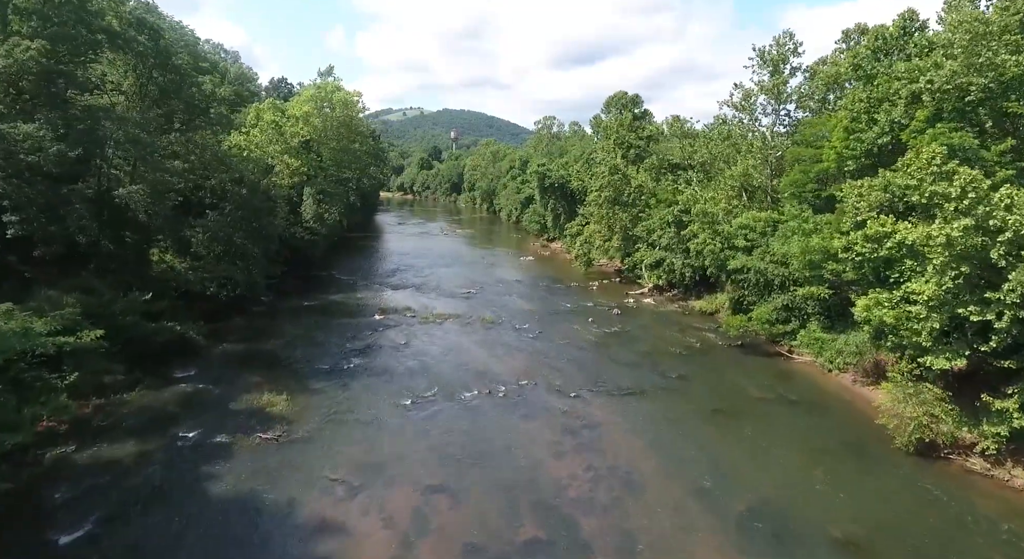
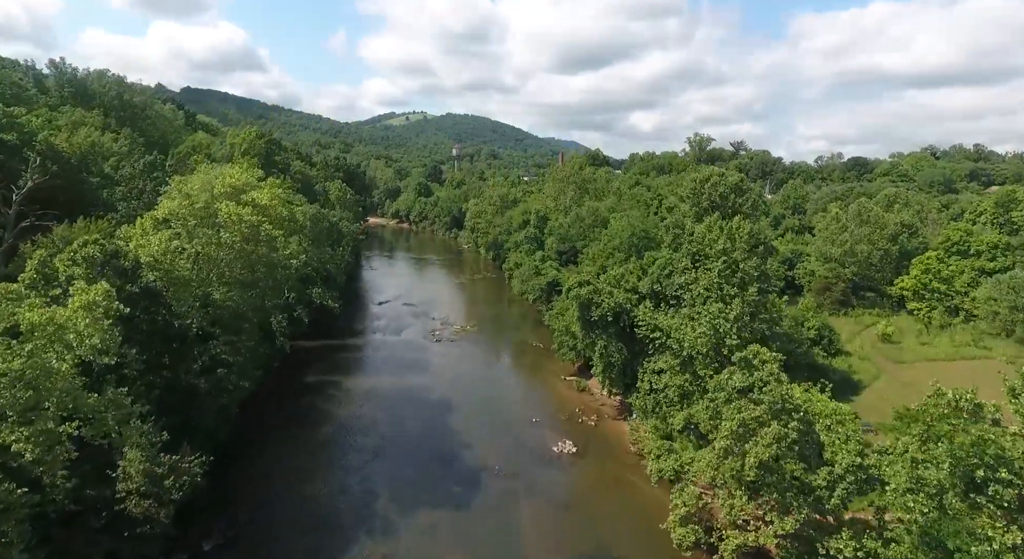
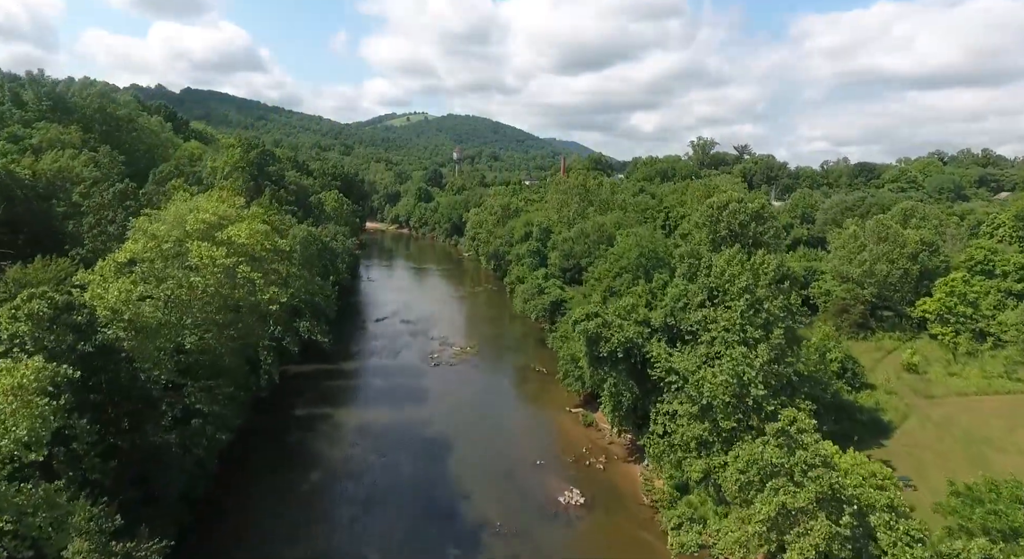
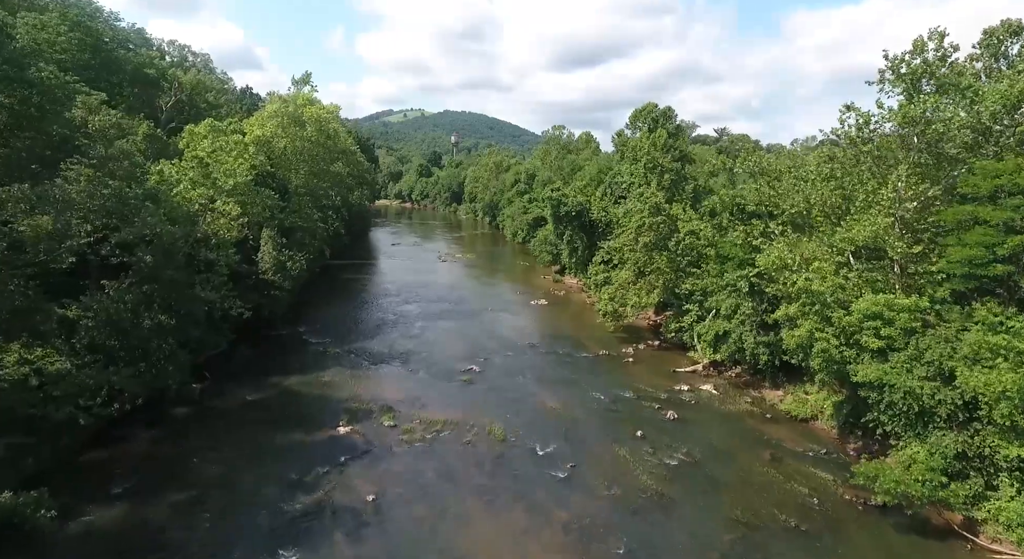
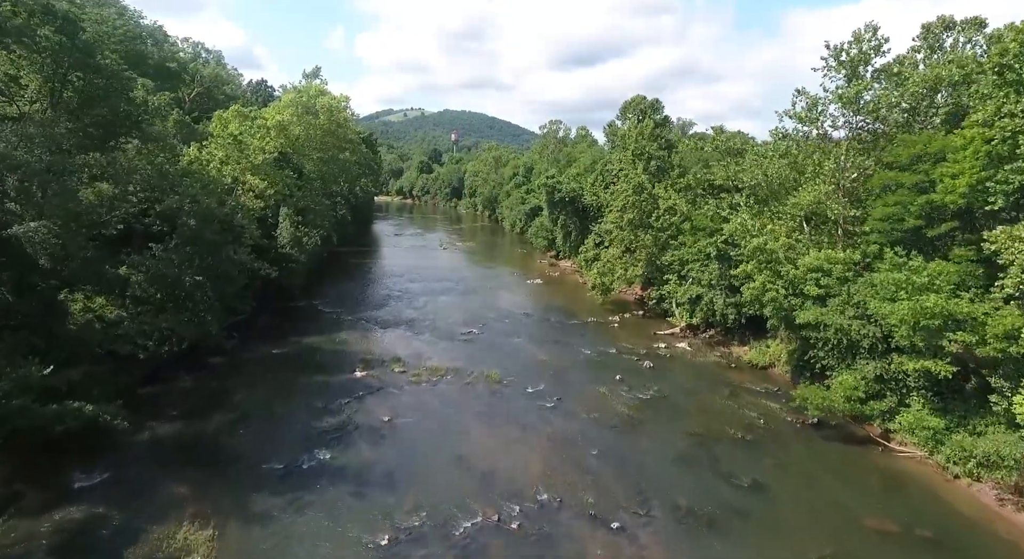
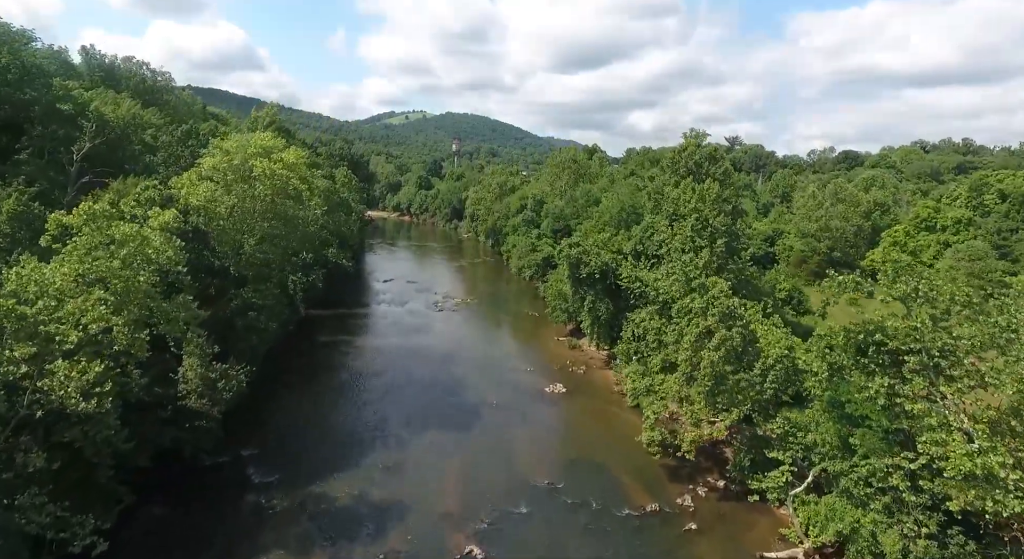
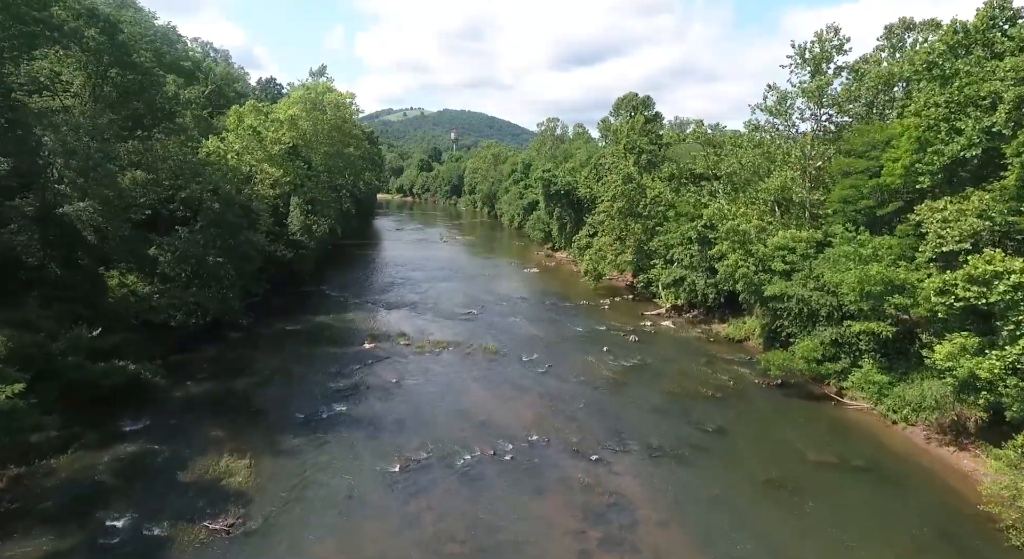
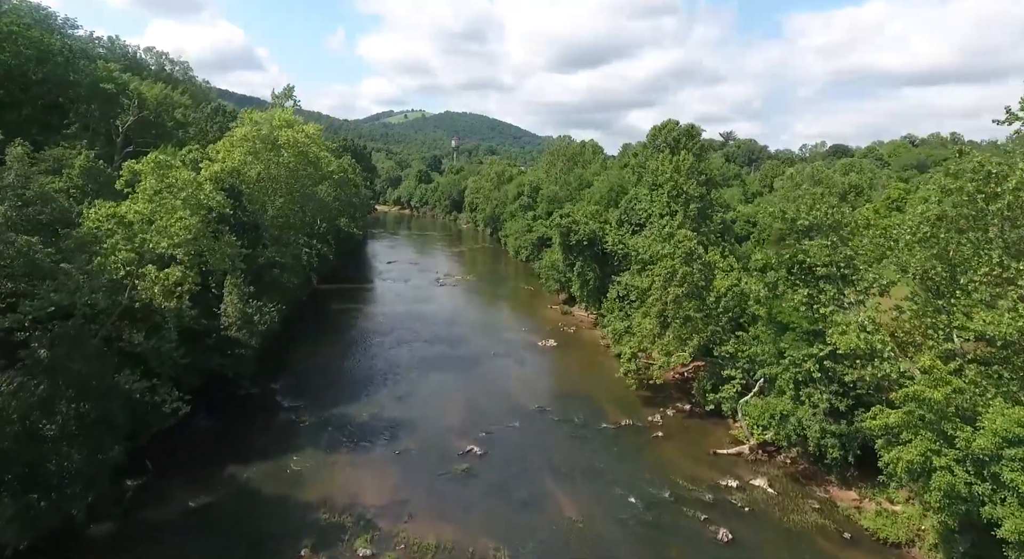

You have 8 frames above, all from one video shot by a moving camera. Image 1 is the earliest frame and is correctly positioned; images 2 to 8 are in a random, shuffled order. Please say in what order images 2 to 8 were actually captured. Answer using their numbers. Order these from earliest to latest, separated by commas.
7, 5, 4, 8, 6, 2, 3
